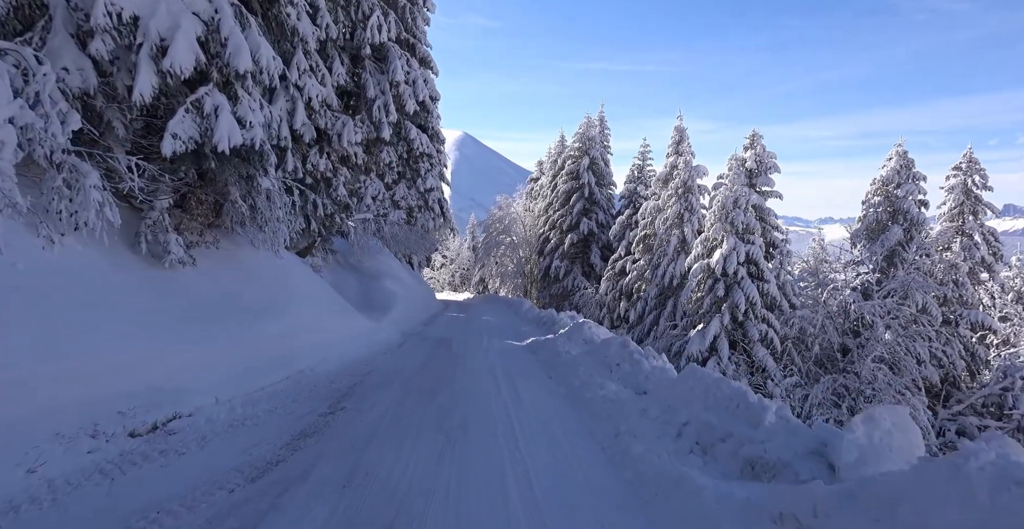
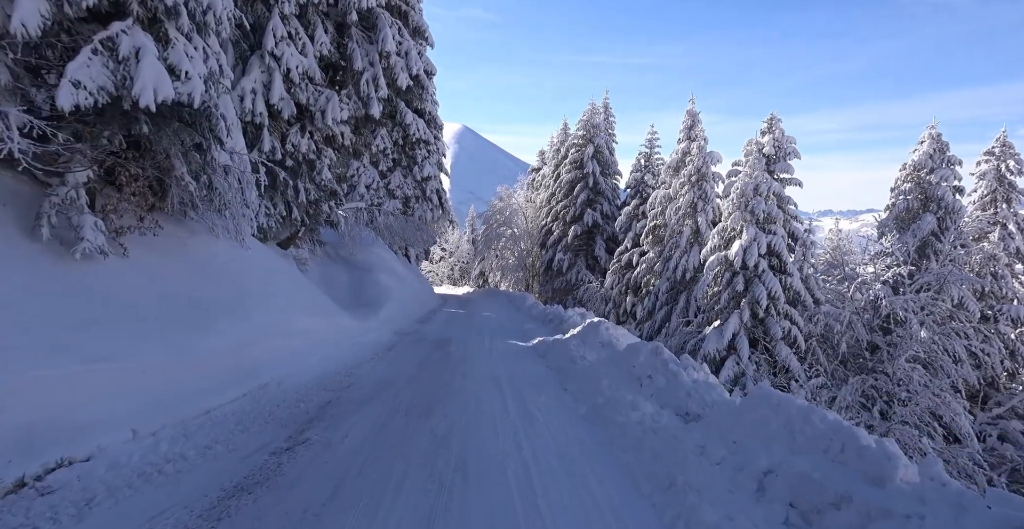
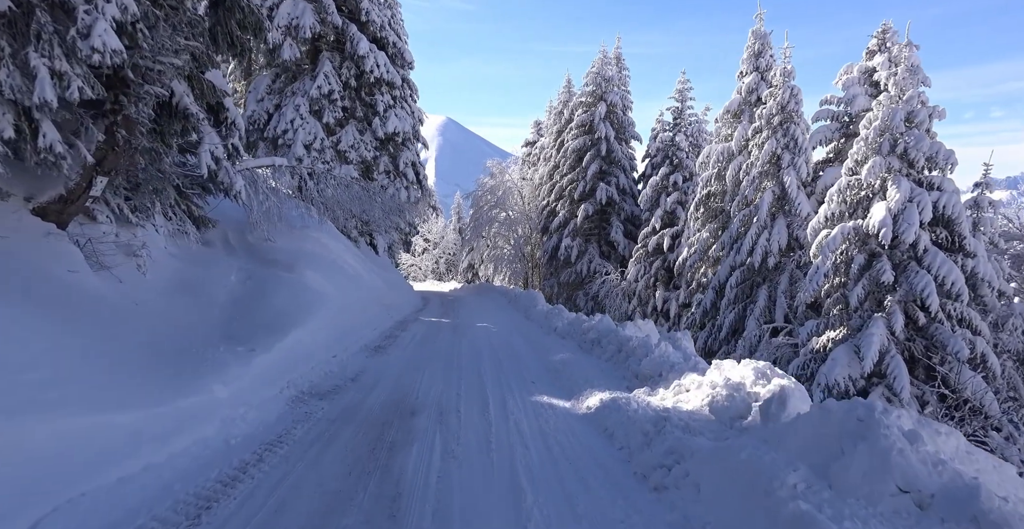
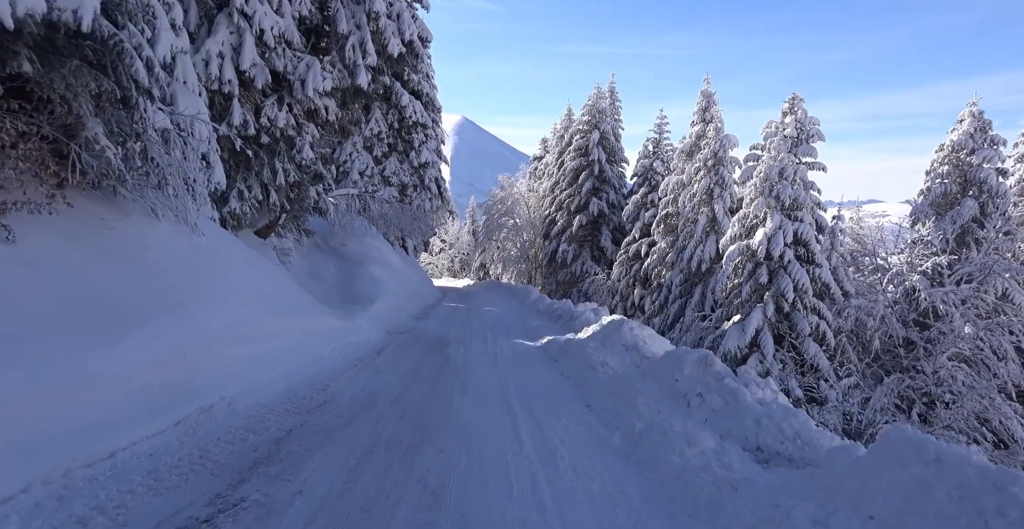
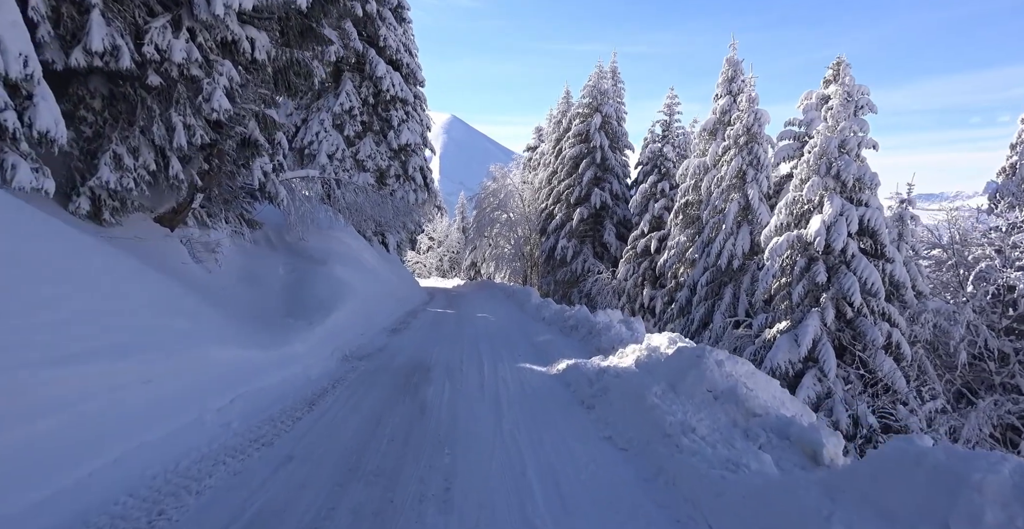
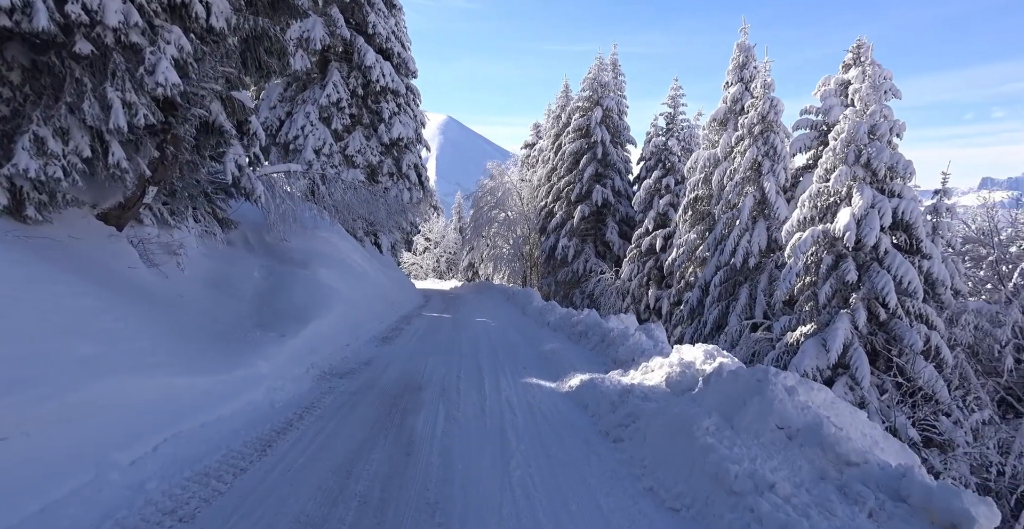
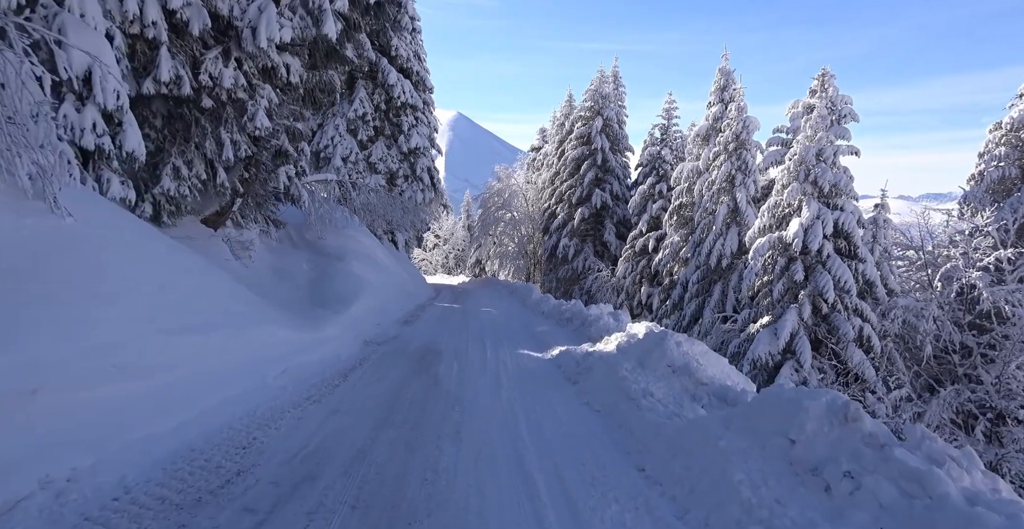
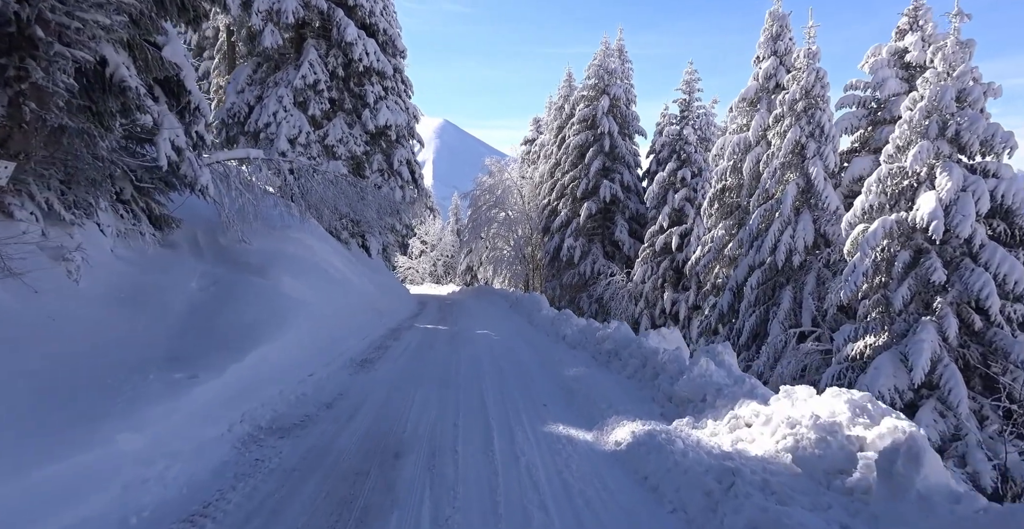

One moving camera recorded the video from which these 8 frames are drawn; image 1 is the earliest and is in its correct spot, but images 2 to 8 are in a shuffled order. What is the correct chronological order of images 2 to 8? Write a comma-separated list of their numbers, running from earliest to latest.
2, 4, 7, 5, 6, 3, 8
